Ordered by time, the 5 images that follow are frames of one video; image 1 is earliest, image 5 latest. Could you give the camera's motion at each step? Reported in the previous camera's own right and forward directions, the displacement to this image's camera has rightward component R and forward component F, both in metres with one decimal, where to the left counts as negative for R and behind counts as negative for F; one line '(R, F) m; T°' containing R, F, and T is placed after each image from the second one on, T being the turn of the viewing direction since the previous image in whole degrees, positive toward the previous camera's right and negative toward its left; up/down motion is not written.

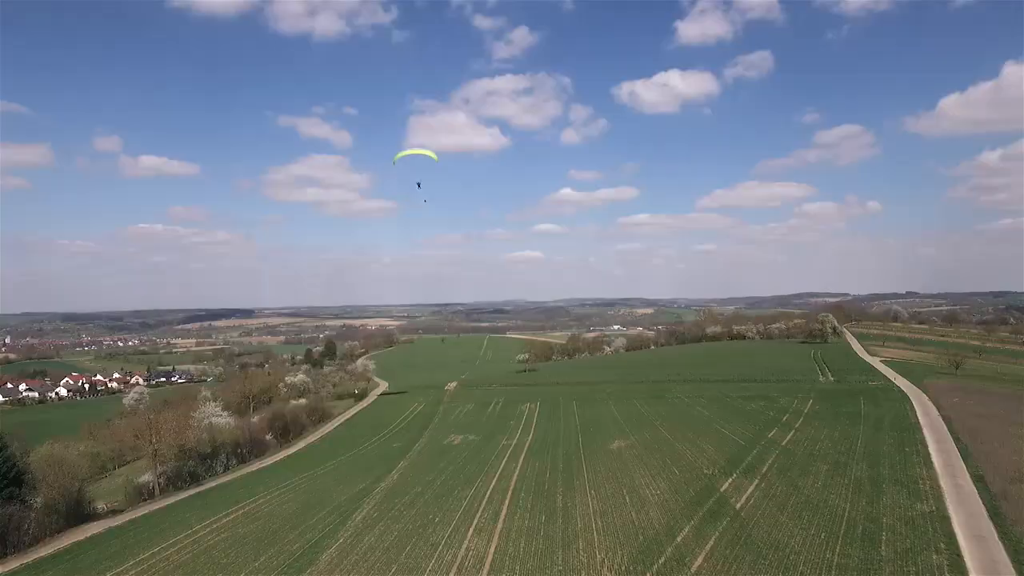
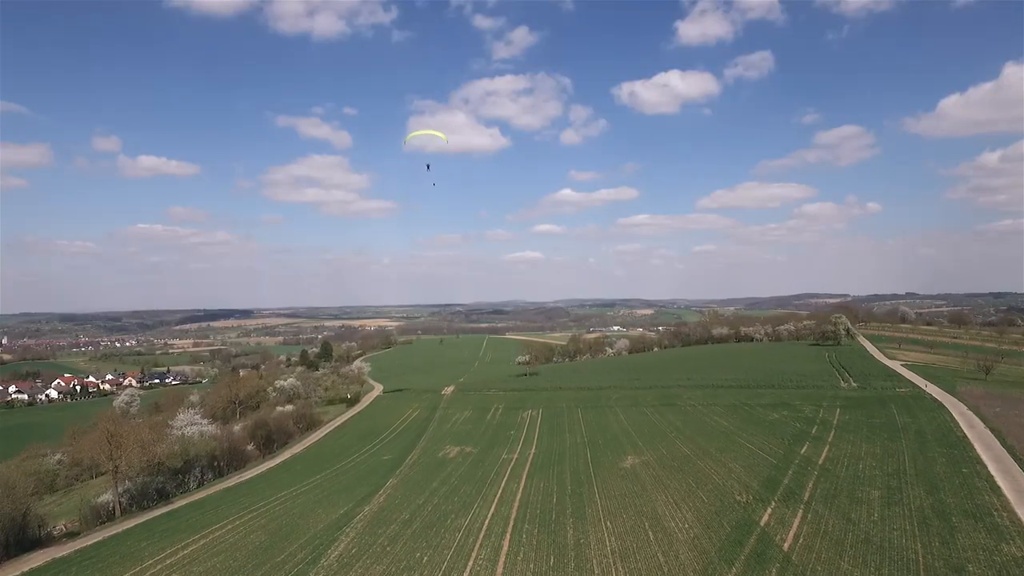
(-0.1, +2.8) m; 0°
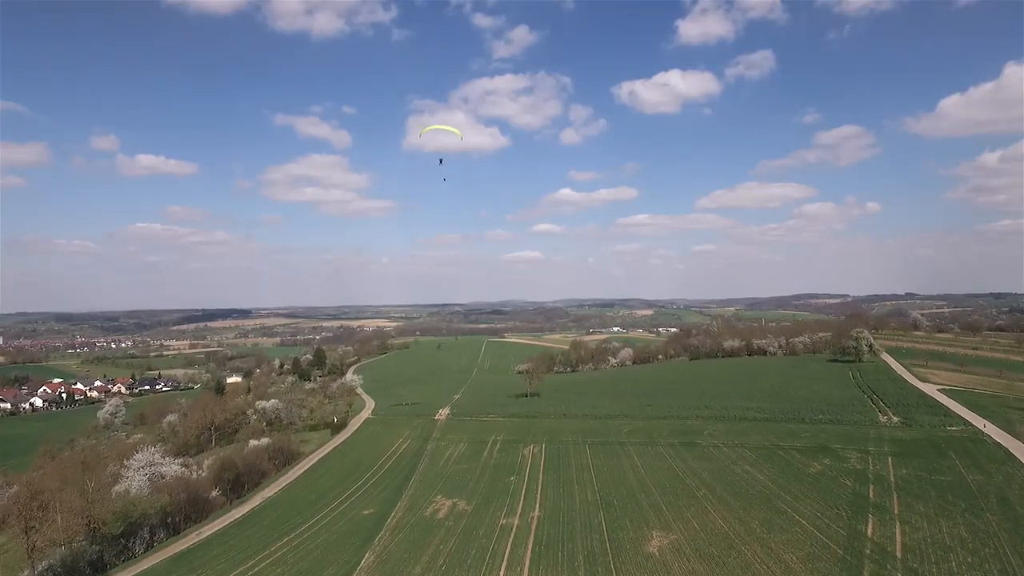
(0.0, +4.4) m; 0°
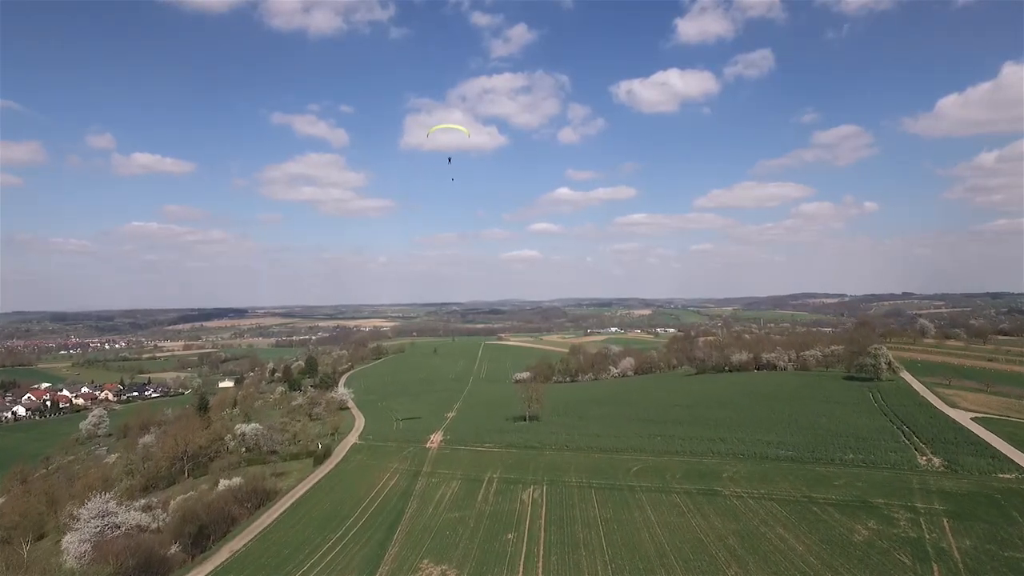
(0.0, +3.8) m; 0°
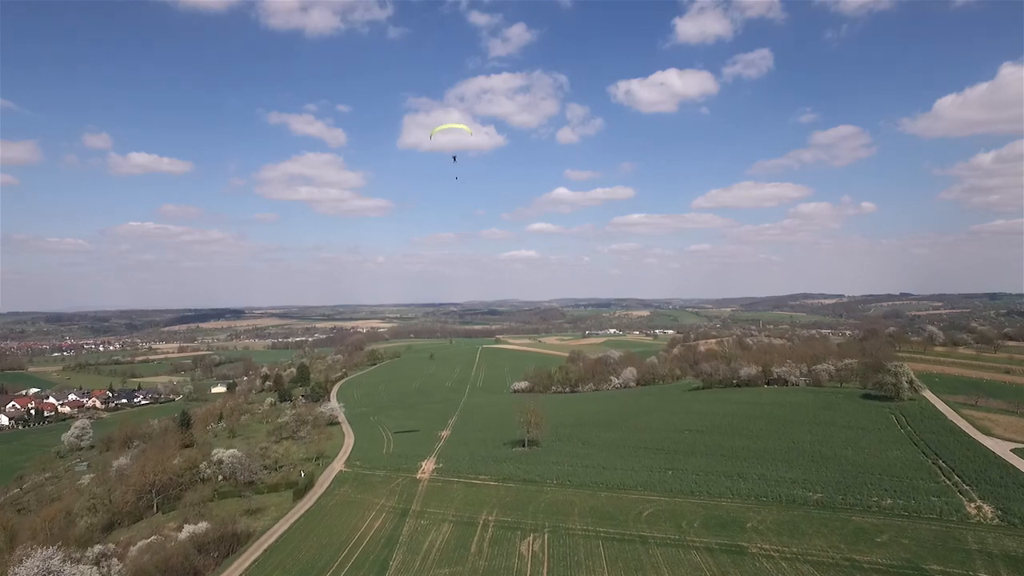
(0.0, +3.7) m; 0°
